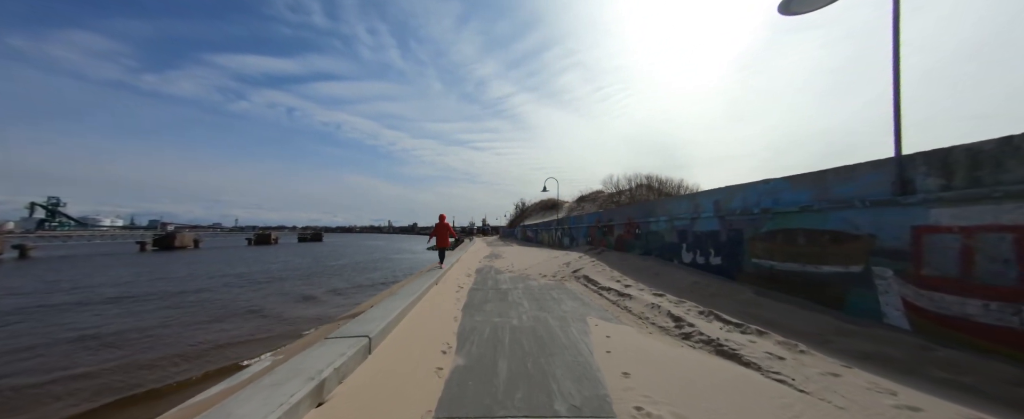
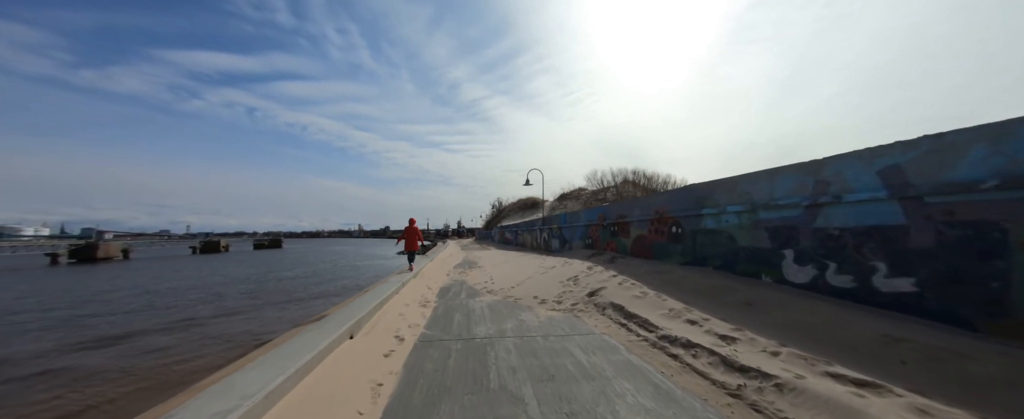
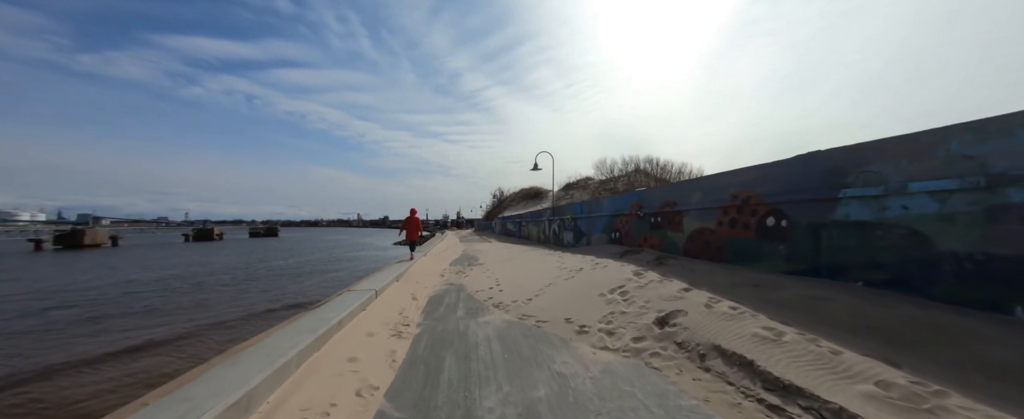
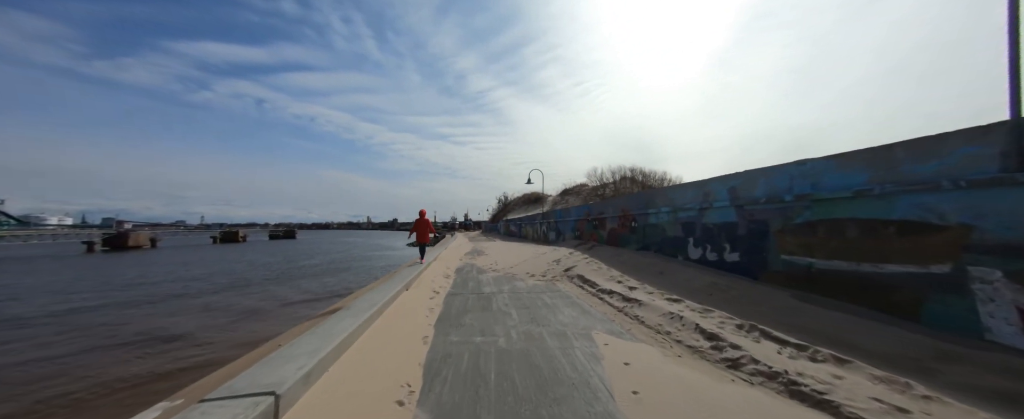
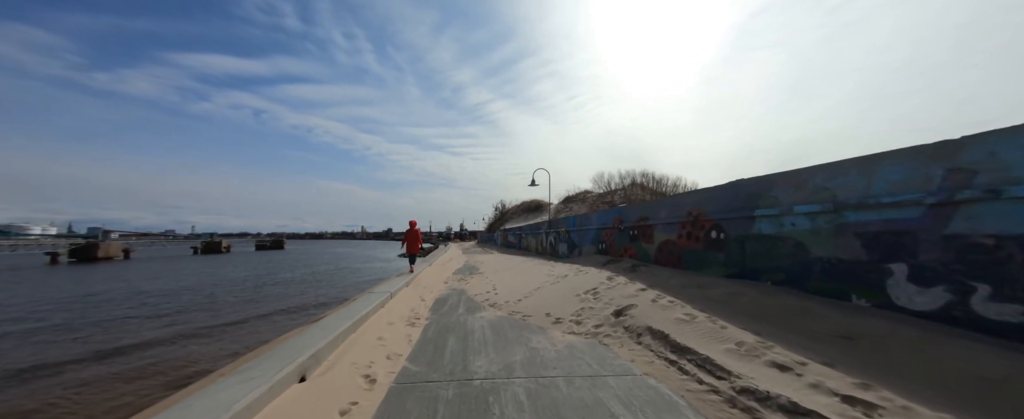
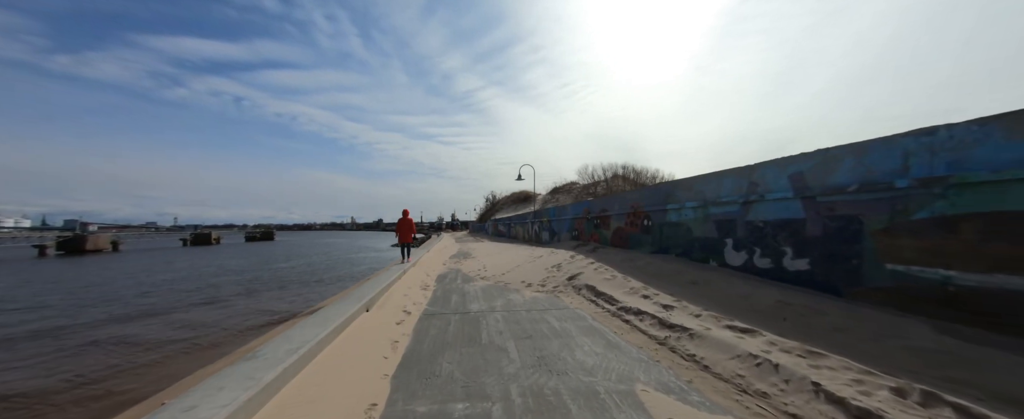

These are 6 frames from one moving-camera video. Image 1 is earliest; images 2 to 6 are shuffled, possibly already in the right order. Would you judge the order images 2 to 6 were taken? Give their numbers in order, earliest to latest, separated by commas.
4, 6, 2, 5, 3
